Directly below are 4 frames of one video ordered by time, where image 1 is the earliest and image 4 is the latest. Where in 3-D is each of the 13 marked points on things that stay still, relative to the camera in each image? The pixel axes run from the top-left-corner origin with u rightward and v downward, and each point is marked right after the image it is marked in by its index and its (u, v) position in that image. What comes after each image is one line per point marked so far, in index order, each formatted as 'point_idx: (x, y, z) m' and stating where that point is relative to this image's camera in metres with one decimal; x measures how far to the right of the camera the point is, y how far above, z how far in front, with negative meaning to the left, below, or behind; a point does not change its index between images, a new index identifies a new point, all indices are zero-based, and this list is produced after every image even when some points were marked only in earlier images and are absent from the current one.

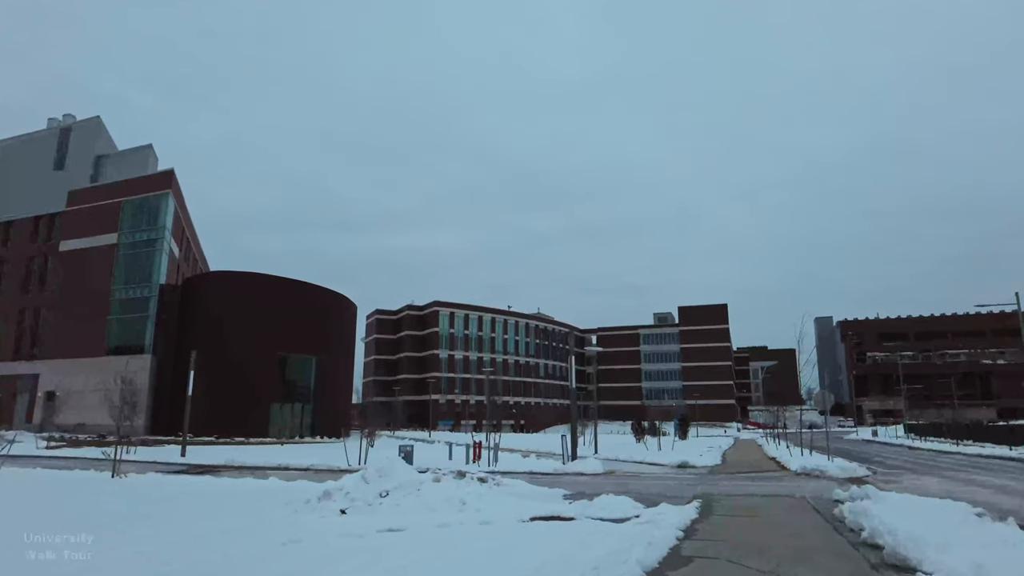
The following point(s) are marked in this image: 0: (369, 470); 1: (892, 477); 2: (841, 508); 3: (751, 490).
0: (-2.5, -3.1, +11.4) m
1: (+10.6, -5.3, +18.6) m
2: (+5.0, -3.4, +10.2) m
3: (+5.3, -4.5, +14.7) m
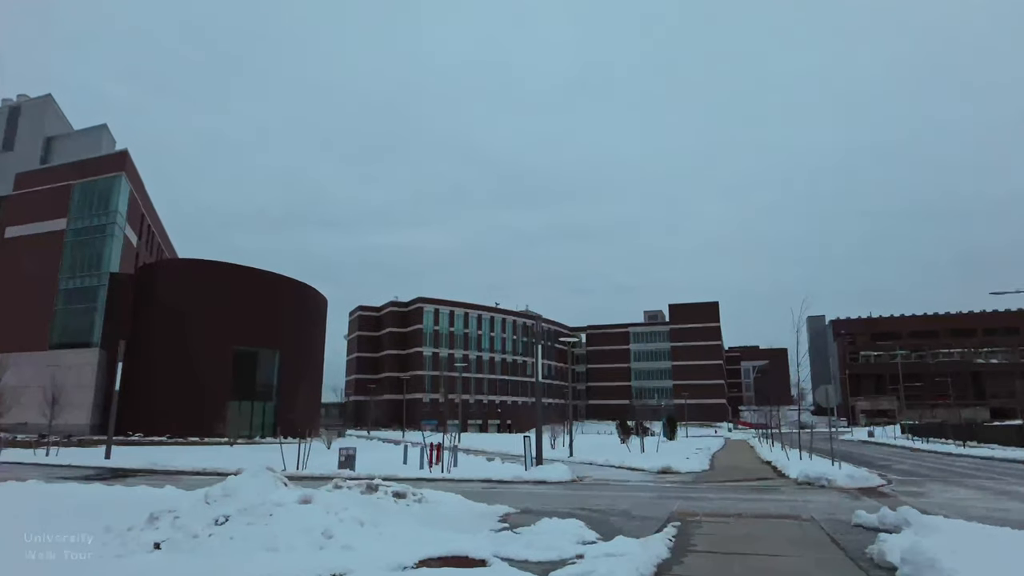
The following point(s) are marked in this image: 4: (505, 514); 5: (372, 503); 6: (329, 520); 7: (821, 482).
0: (-3.7, -2.5, +8.2) m
1: (+9.3, -4.6, +15.5) m
2: (+3.9, -2.7, +7.1) m
3: (+4.0, -3.8, +11.6) m
4: (-0.1, -3.6, +10.7) m
5: (-2.0, -3.1, +9.5) m
6: (-2.1, -2.6, +7.6) m
7: (+7.3, -4.6, +15.8) m
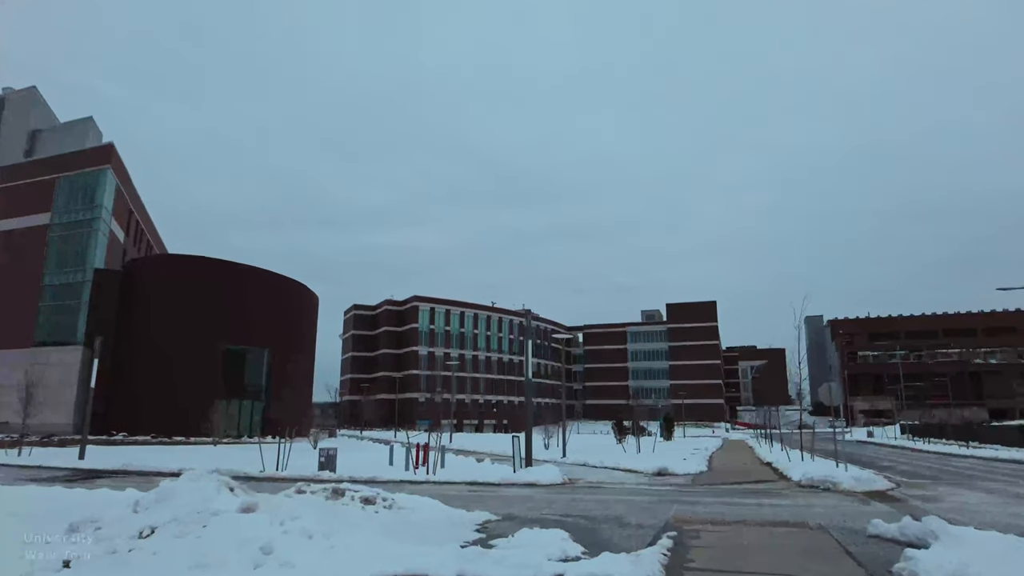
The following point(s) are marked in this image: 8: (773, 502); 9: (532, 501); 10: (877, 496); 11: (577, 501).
0: (-4.0, -2.2, +7.2) m
1: (+9.0, -4.4, +14.6) m
2: (+3.6, -2.5, +6.1) m
3: (+3.7, -3.6, +10.6) m
4: (-0.4, -3.4, +9.7) m
5: (-2.3, -2.8, +8.5) m
6: (-2.4, -2.4, +6.6) m
7: (+7.0, -4.4, +14.9) m
8: (+4.9, -4.0, +12.4) m
9: (+0.4, -4.2, +13.1) m
10: (+7.2, -4.1, +13.1) m
11: (+1.3, -4.1, +12.8) m
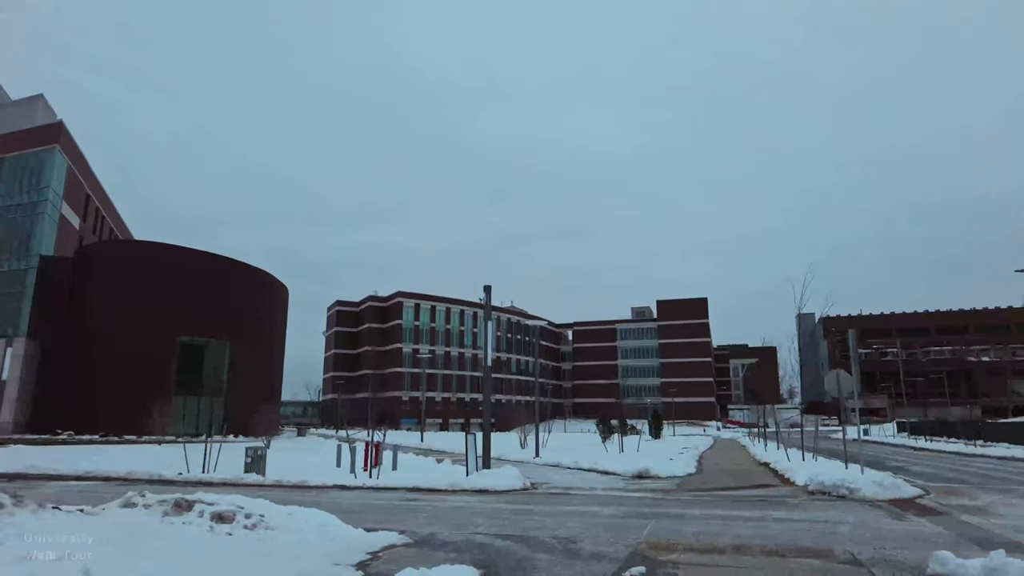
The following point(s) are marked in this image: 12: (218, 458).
0: (-4.9, -1.5, +4.4) m
1: (+7.9, -3.7, +11.9) m
2: (+2.7, -1.8, +3.3) m
3: (+2.7, -2.9, +7.9) m
4: (-1.4, -2.7, +6.9) m
5: (-3.2, -2.1, +5.6) m
6: (-3.3, -1.7, +3.8) m
7: (+6.0, -3.7, +12.2) m
8: (+3.9, -3.3, +9.7) m
9: (-0.6, -3.5, +10.3) m
10: (+6.2, -3.4, +10.4) m
11: (+0.3, -3.4, +10.0) m
12: (-8.8, -5.0, +19.8) m
